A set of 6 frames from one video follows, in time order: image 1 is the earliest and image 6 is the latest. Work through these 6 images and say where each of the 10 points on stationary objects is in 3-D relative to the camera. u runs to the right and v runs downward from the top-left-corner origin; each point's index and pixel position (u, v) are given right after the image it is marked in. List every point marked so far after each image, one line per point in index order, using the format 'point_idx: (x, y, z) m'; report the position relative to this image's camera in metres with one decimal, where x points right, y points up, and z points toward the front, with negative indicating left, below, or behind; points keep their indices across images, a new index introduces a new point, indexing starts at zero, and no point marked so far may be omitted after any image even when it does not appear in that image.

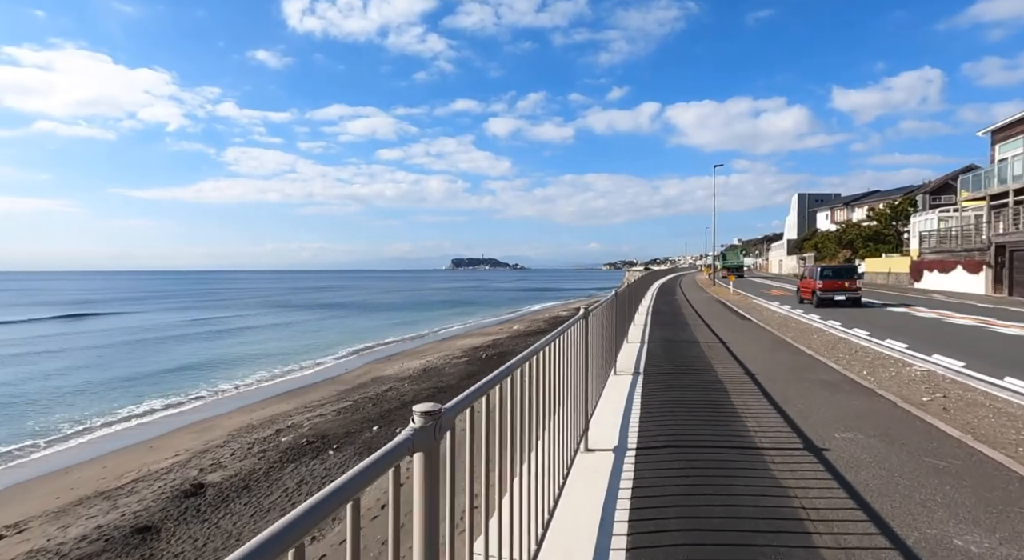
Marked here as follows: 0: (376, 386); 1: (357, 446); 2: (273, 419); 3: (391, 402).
0: (-4.1, -3.2, +16.9) m
1: (-2.7, -2.9, +9.8) m
2: (-5.6, -3.3, +13.2) m
3: (-3.0, -3.0, +13.9) m
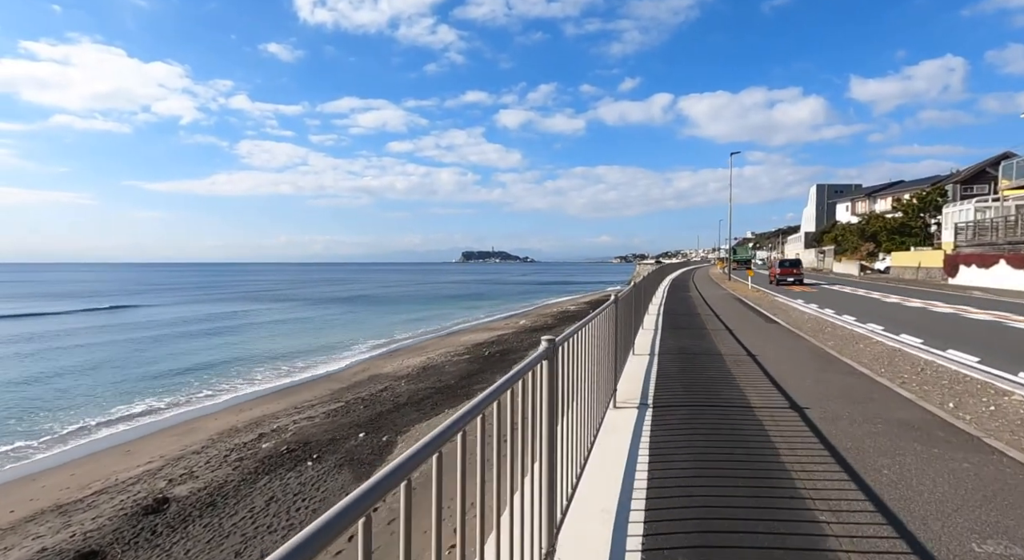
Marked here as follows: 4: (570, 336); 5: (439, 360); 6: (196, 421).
0: (-4.0, -3.0, +16.1) m
1: (-2.8, -2.8, +9.0) m
2: (-5.6, -3.1, +12.4) m
3: (-2.9, -2.9, +13.1) m
4: (+0.6, -0.5, +5.0) m
5: (-2.5, -2.8, +19.4) m
6: (-7.4, -3.3, +13.2) m
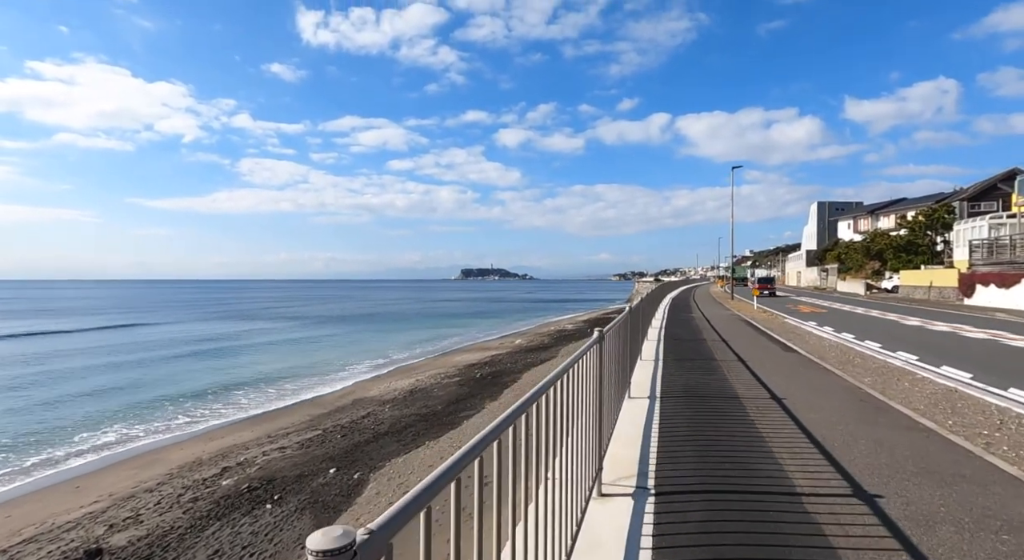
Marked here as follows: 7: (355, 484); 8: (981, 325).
0: (-4.2, -3.5, +15.1) m
1: (-3.0, -3.1, +8.0) m
2: (-5.8, -3.5, +11.5) m
3: (-3.2, -3.3, +12.1) m
4: (+0.3, -0.6, +4.1) m
5: (-2.7, -3.4, +18.5) m
6: (-7.6, -3.7, +12.3) m
7: (-2.3, -3.0, +8.4) m
8: (+12.2, -1.2, +14.8) m
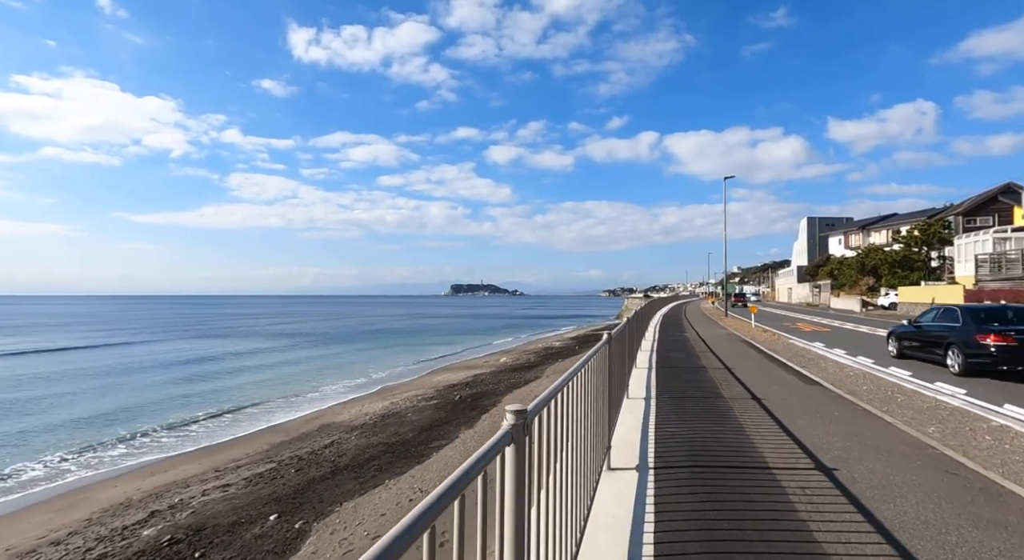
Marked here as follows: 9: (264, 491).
0: (-4.8, -3.9, +13.9) m
1: (-3.4, -3.3, +6.8) m
2: (-6.3, -3.8, +10.2) m
3: (-3.7, -3.6, +10.9) m
4: (0.0, -0.7, +3.0) m
5: (-3.3, -3.9, +17.2) m
6: (-8.1, -4.0, +10.9) m
7: (-2.7, -3.2, +7.1) m
8: (+11.7, -1.6, +13.8) m
9: (-4.2, -3.6, +9.6) m
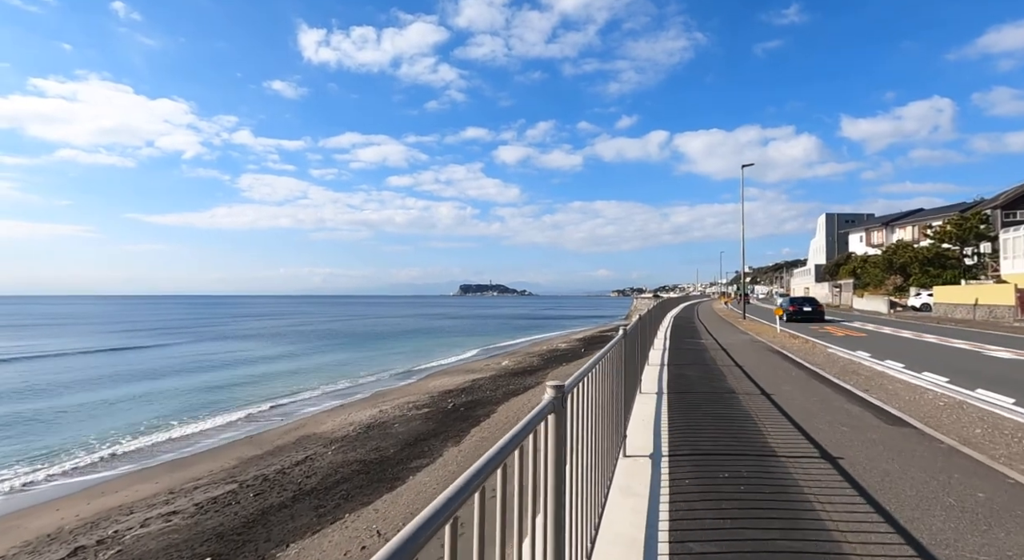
0: (-4.9, -3.9, +12.5) m
1: (-3.6, -3.2, +5.4) m
2: (-6.5, -3.8, +8.9) m
3: (-3.8, -3.6, +9.5) m
4: (-0.3, -0.7, +1.6) m
5: (-3.4, -3.8, +15.9) m
6: (-8.3, -4.0, +9.7) m
7: (-3.0, -3.2, +5.8) m
8: (+11.5, -1.5, +12.2) m
9: (-4.4, -3.6, +8.3) m
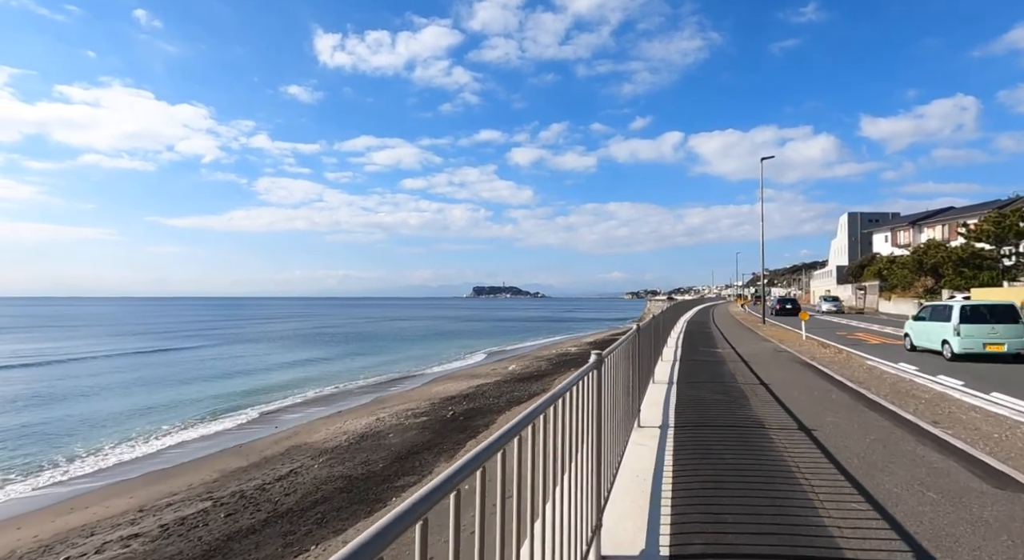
0: (-4.9, -3.9, +11.7) m
1: (-3.8, -3.2, +4.6) m
2: (-6.6, -3.8, +8.1) m
3: (-3.9, -3.6, +8.7) m
4: (-0.6, -0.7, +0.7) m
5: (-3.3, -3.8, +15.0) m
6: (-8.4, -4.0, +8.9) m
7: (-3.1, -3.2, +4.9) m
8: (+11.5, -1.6, +11.0) m
9: (-4.5, -3.6, +7.5) m
